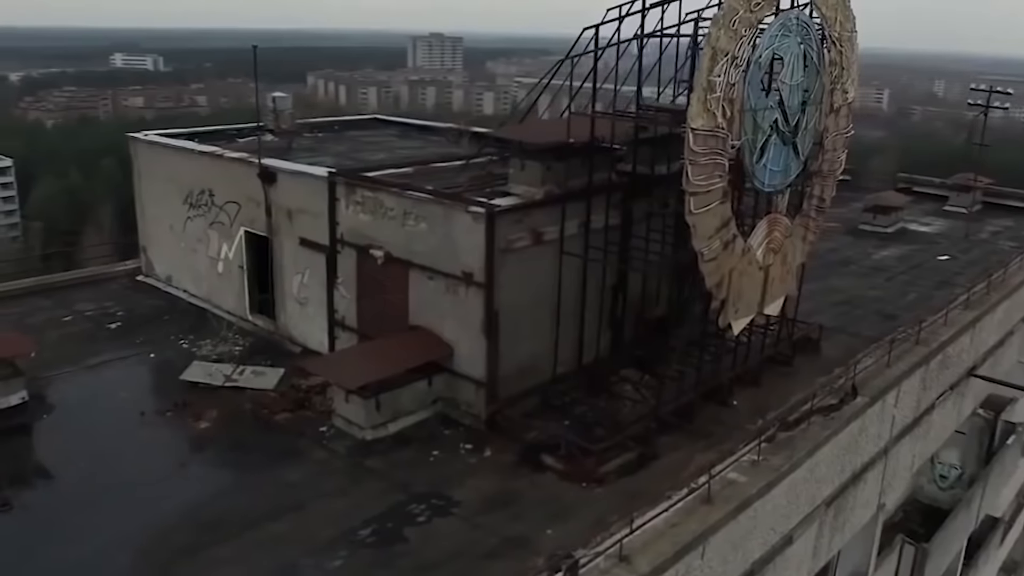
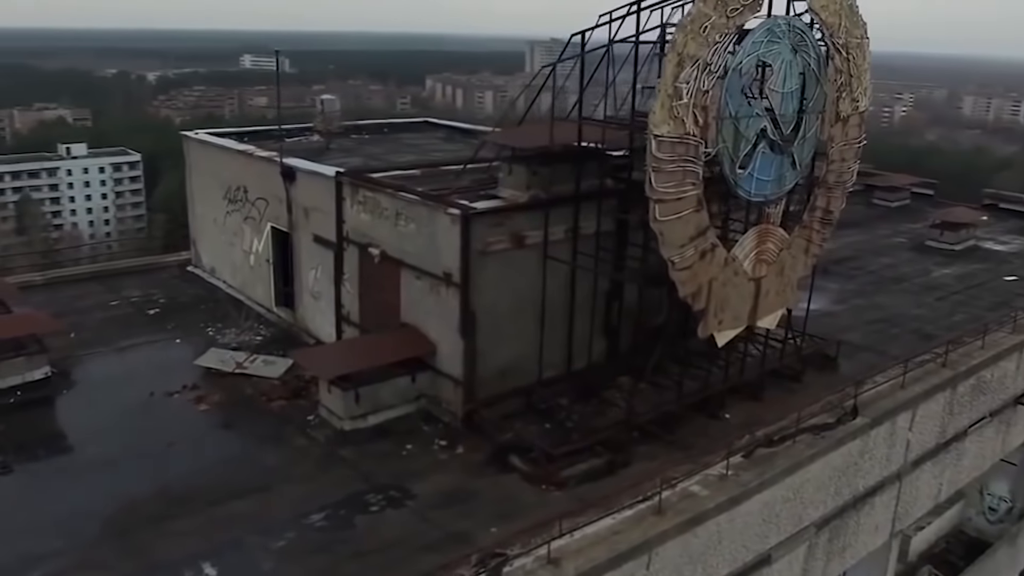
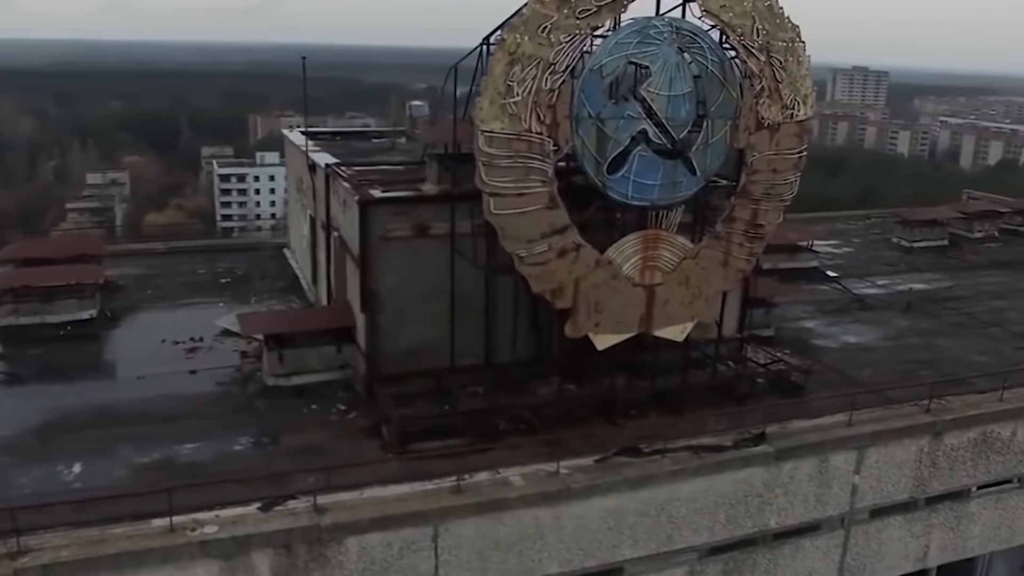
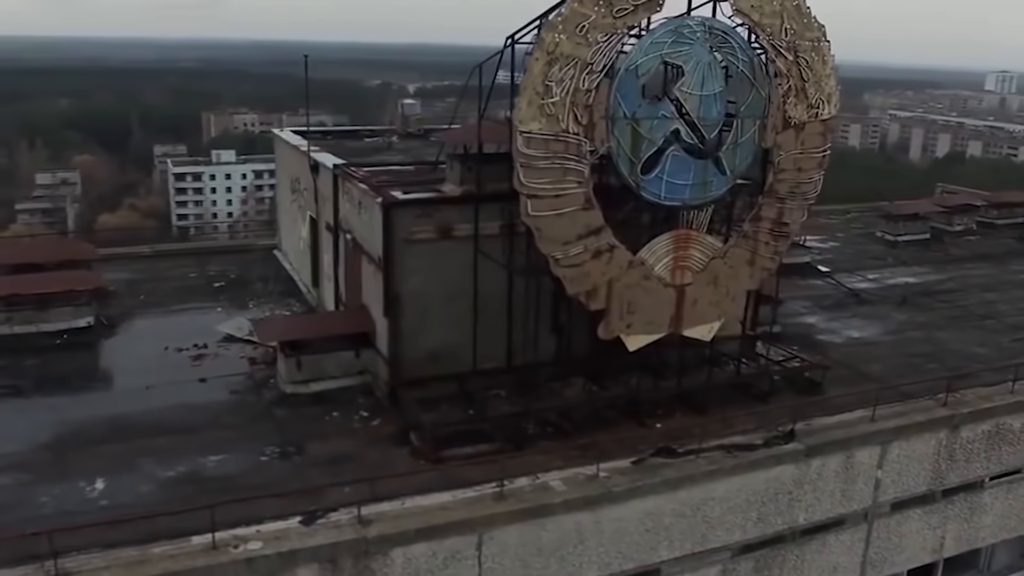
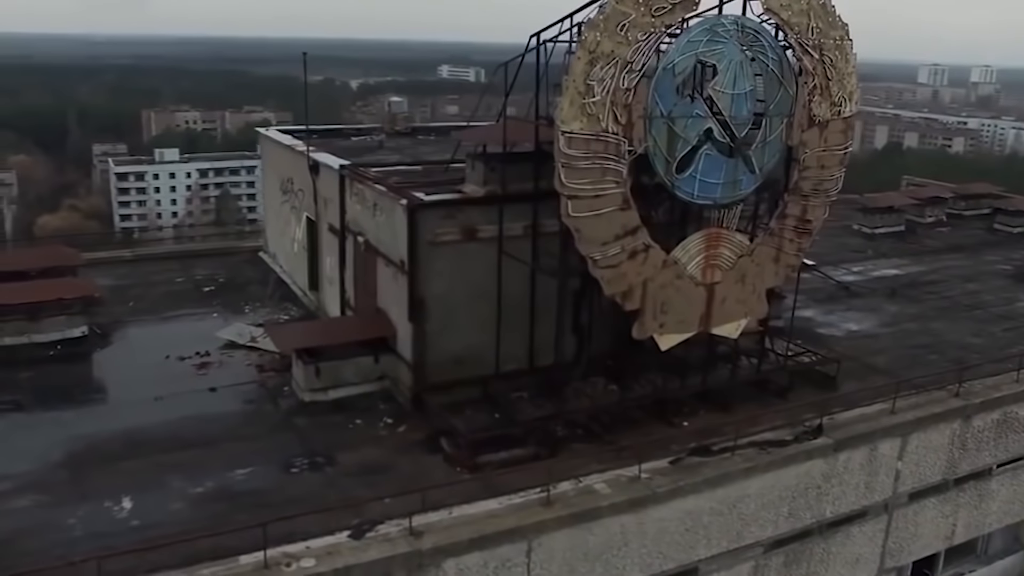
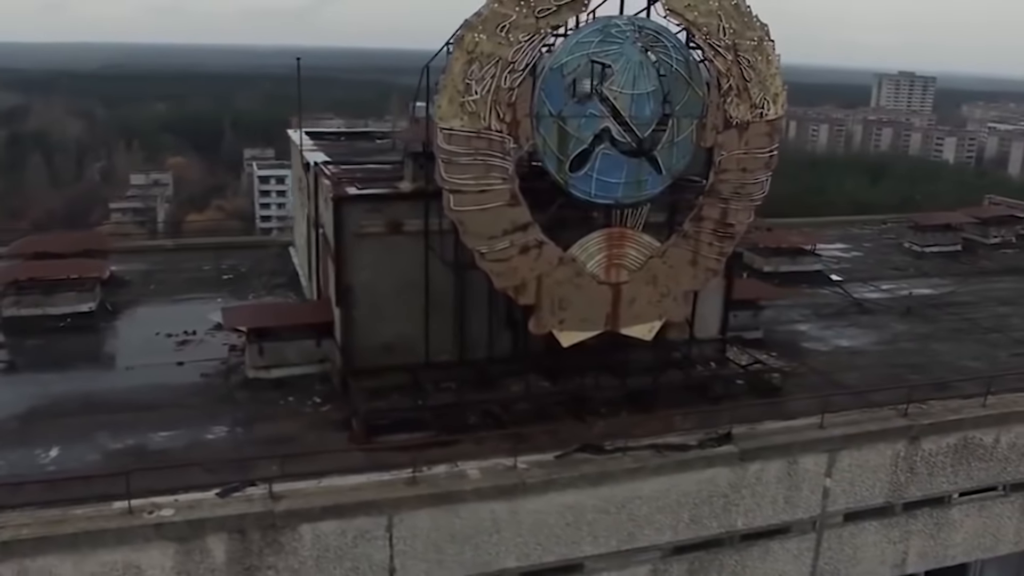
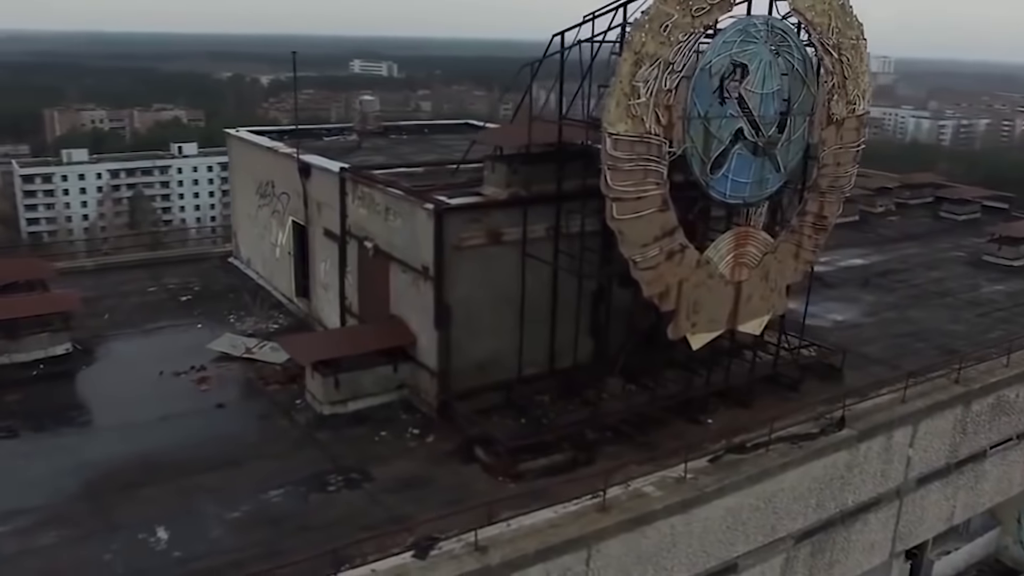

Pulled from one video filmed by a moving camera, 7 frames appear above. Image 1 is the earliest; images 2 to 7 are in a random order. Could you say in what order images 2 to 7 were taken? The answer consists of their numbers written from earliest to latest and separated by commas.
2, 7, 5, 4, 3, 6
